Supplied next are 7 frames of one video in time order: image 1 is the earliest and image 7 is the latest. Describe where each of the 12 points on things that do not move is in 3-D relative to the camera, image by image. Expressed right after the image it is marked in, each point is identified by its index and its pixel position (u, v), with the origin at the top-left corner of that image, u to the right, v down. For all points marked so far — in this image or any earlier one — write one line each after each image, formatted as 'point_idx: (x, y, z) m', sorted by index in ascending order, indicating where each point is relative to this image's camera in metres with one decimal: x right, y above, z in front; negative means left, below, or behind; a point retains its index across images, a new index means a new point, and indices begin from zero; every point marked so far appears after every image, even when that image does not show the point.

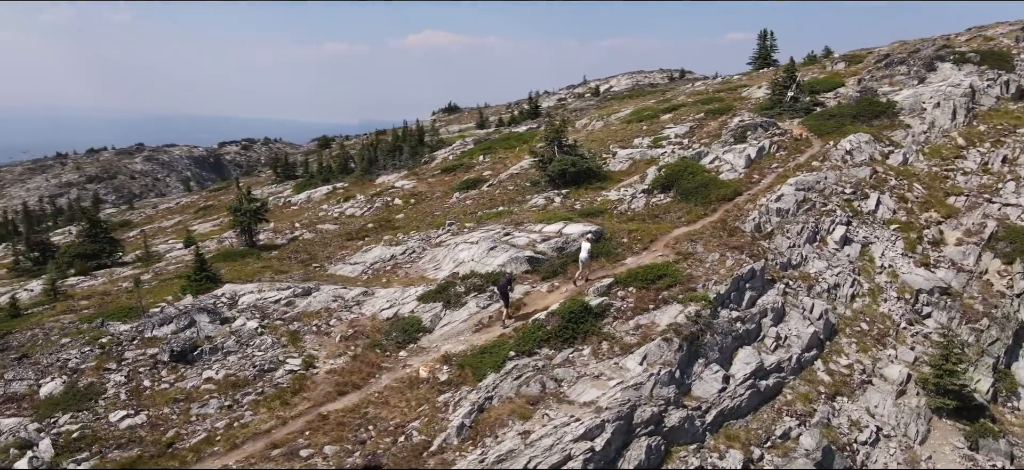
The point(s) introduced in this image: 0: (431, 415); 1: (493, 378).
0: (-2.1, -4.6, +18.8) m
1: (-0.6, -3.8, +19.7) m
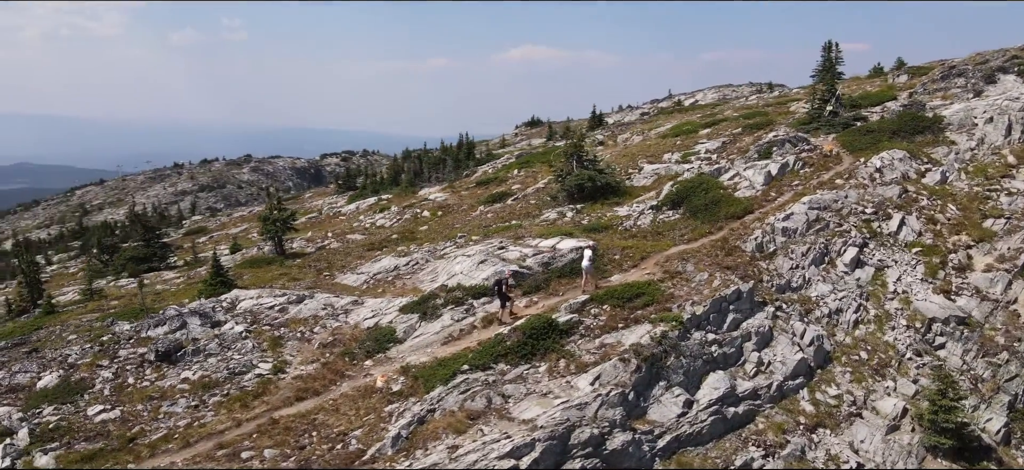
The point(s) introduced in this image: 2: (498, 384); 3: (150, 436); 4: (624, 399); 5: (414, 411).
0: (-3.6, -4.9, +19.0) m
1: (-1.9, -4.2, +19.7) m
2: (-0.4, -4.0, +19.9) m
3: (-9.7, -5.4, +19.8) m
4: (+2.9, -4.3, +19.3) m
5: (-2.5, -4.5, +19.2) m
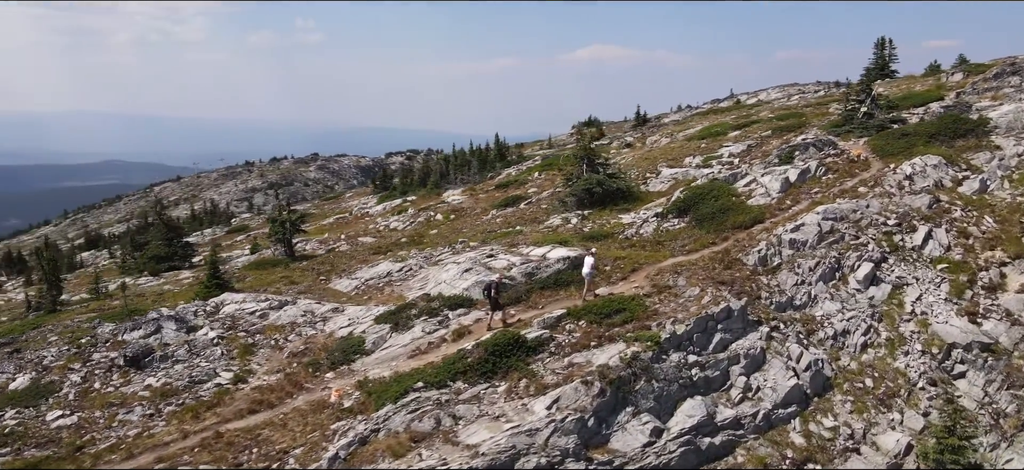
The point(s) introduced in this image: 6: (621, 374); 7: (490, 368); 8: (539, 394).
0: (-4.8, -5.1, +18.1) m
1: (-3.1, -4.4, +18.7) m
2: (-1.5, -4.3, +18.8) m
3: (-10.8, -5.5, +19.4) m
4: (+1.7, -4.6, +17.9) m
5: (-3.8, -4.8, +18.2) m
6: (+2.8, -3.6, +19.1) m
7: (-0.6, -3.6, +19.9) m
8: (+0.7, -4.0, +18.8) m
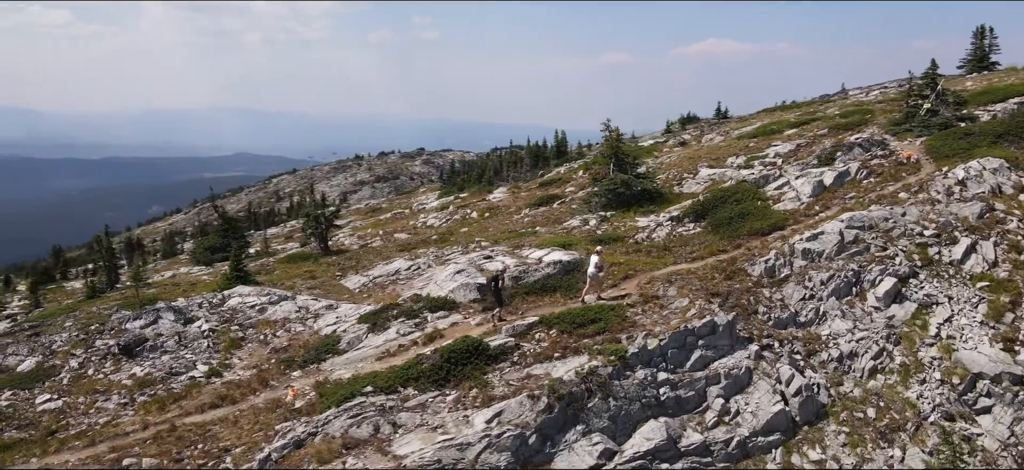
0: (-6.2, -5.0, +18.0) m
1: (-4.5, -4.4, +18.3) m
2: (-2.9, -4.3, +18.1) m
3: (-12.0, -5.3, +20.1) m
4: (+0.2, -4.7, +16.8) m
5: (-5.2, -4.8, +17.9) m
6: (+1.5, -3.7, +17.8) m
7: (-1.8, -3.6, +19.2) m
8: (-0.7, -4.1, +17.9) m
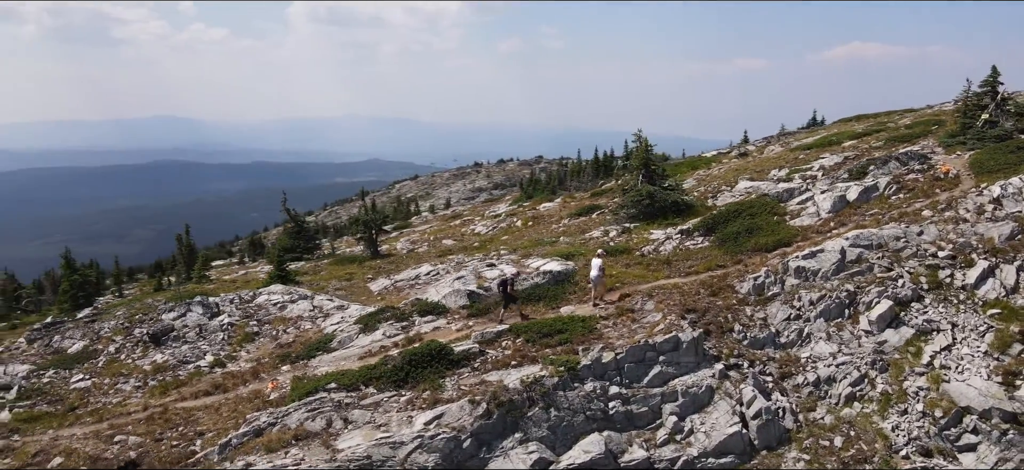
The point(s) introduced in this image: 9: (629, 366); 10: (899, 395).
0: (-7.5, -5.1, +19.5) m
1: (-5.7, -4.5, +19.5) m
2: (-4.2, -4.4, +19.1) m
3: (-12.9, -5.2, +22.5) m
4: (-1.4, -4.9, +17.3) m
5: (-6.5, -4.8, +19.2) m
6: (+0.1, -3.9, +18.1) m
7: (-2.9, -3.8, +19.9) m
8: (-2.1, -4.3, +18.5) m
9: (+3.1, -3.4, +19.3) m
10: (+9.8, -4.1, +18.8) m
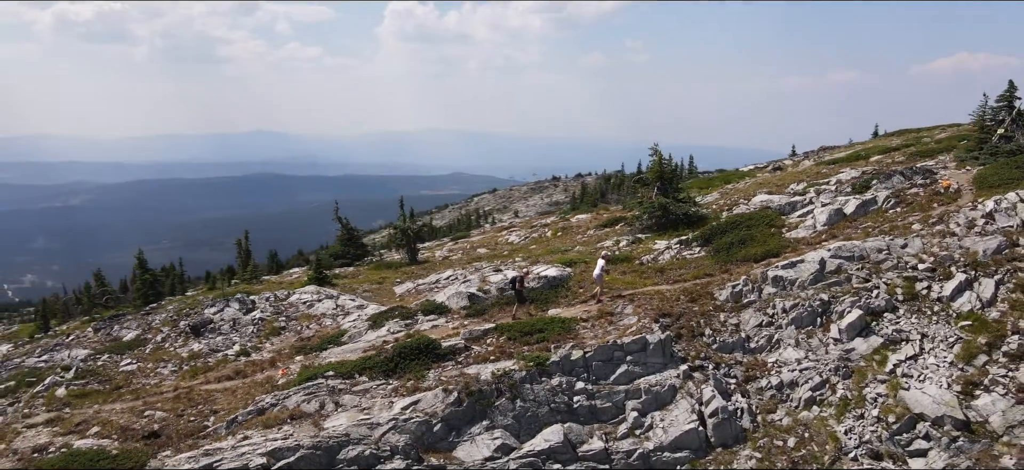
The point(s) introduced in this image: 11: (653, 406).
0: (-8.2, -5.1, +21.9) m
1: (-6.4, -4.5, +21.7) m
2: (-4.9, -4.5, +21.2) m
3: (-13.2, -5.2, +25.5) m
4: (-2.3, -5.0, +19.1) m
5: (-7.2, -4.9, +21.5) m
6: (-0.7, -4.1, +19.8) m
7: (-3.5, -3.9, +21.9) m
8: (-2.8, -4.4, +20.3) m
9: (+2.4, -3.6, +20.7) m
10: (+9.1, -4.4, +19.4) m
11: (+3.8, -4.6, +20.0) m
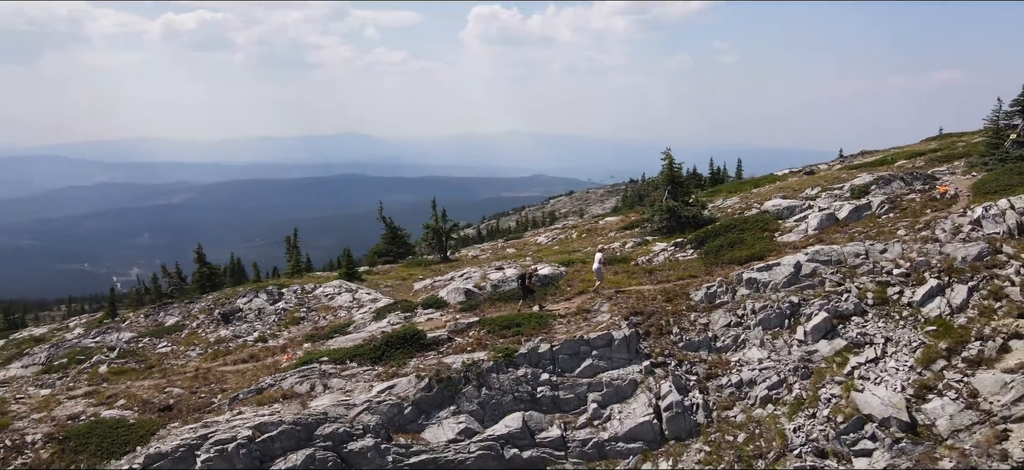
0: (-8.8, -5.0, +24.2) m
1: (-7.1, -4.4, +23.8) m
2: (-5.6, -4.4, +23.1) m
3: (-13.4, -5.0, +28.3) m
4: (-3.3, -4.9, +20.7) m
5: (-7.9, -4.7, +23.7) m
6: (-1.7, -4.0, +21.3) m
7: (-4.2, -3.8, +23.7) m
8: (-3.7, -4.3, +22.1) m
9: (+1.5, -3.6, +21.8) m
10: (+8.0, -4.5, +19.9) m
11: (+2.9, -4.6, +21.0) m
